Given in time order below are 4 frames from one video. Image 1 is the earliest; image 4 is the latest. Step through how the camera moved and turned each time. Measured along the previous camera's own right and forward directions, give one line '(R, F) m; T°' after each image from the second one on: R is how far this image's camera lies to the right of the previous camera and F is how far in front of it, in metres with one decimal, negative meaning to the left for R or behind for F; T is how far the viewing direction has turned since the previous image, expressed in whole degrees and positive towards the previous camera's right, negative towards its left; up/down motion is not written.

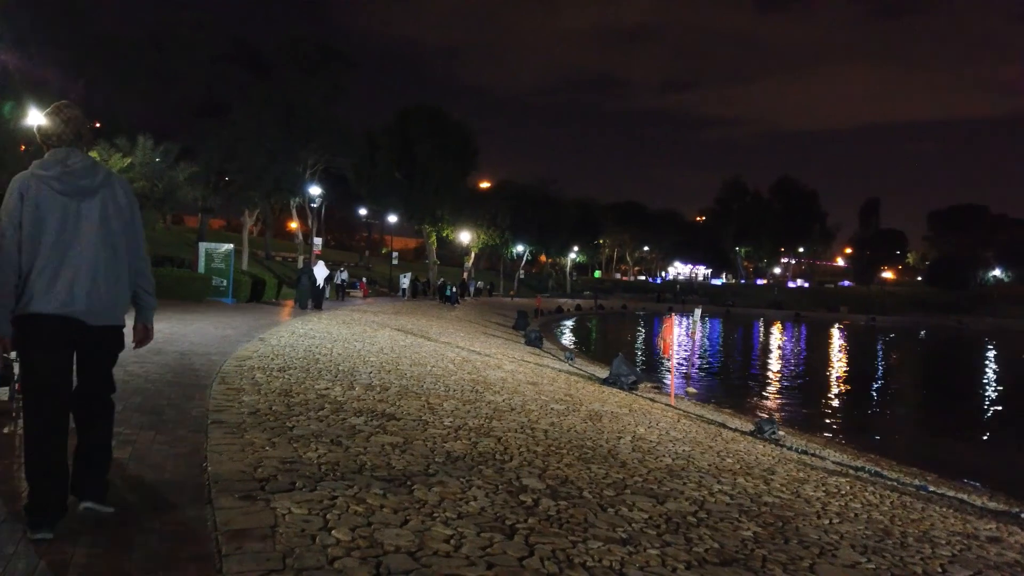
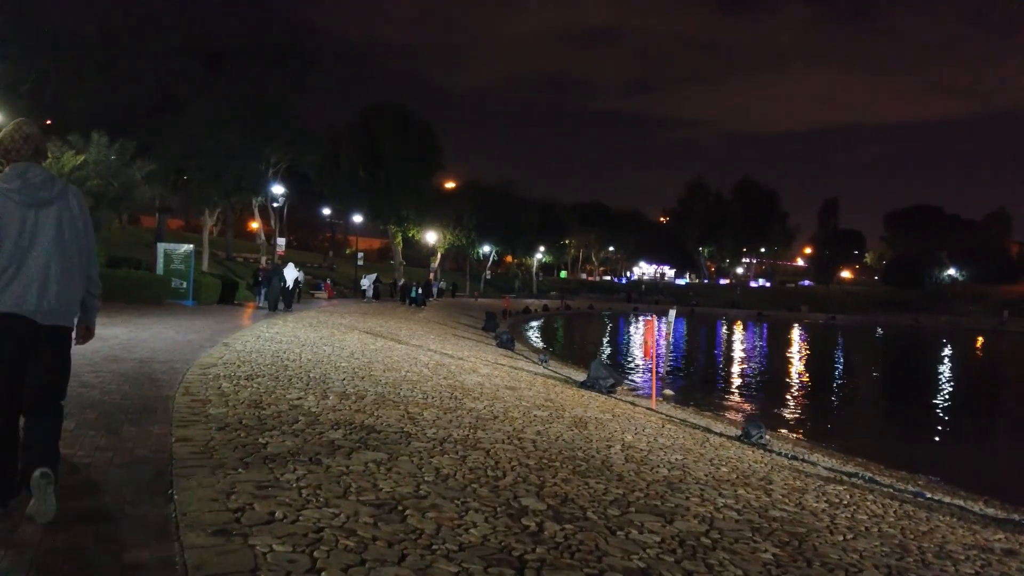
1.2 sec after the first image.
(-0.3, +0.5) m; +3°
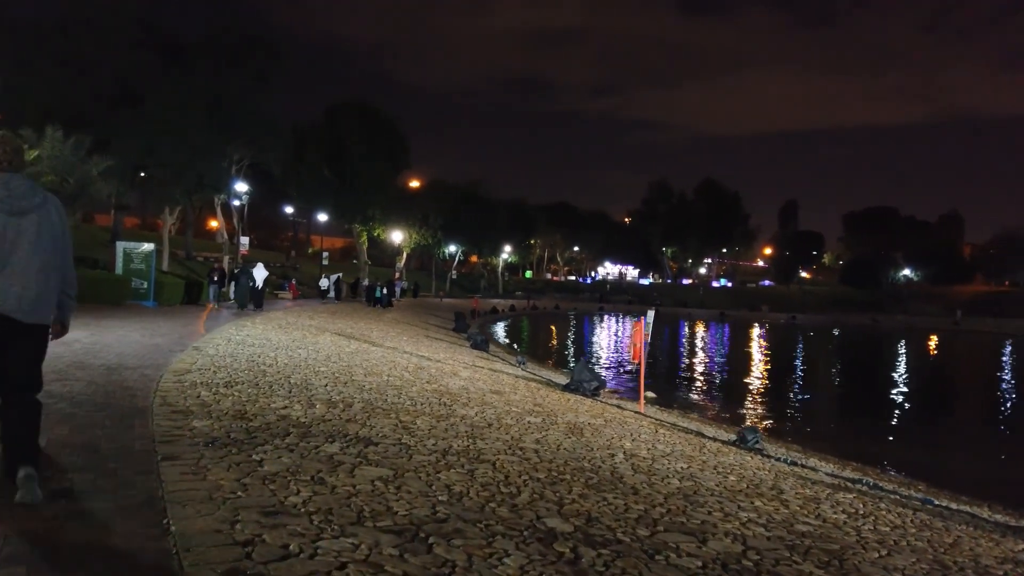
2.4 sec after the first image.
(-0.5, +0.5) m; +3°
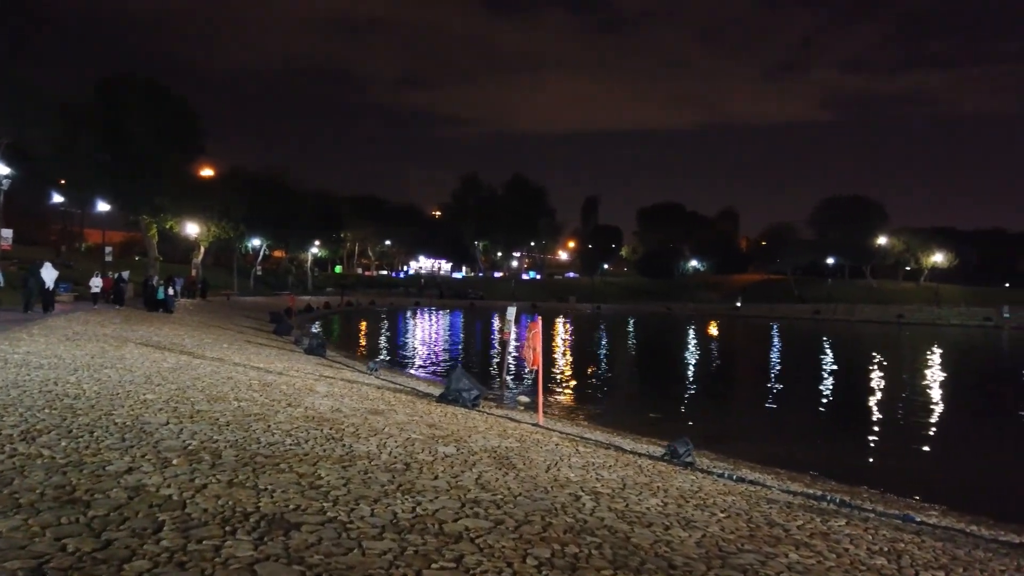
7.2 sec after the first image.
(-1.3, +2.5) m; +15°
